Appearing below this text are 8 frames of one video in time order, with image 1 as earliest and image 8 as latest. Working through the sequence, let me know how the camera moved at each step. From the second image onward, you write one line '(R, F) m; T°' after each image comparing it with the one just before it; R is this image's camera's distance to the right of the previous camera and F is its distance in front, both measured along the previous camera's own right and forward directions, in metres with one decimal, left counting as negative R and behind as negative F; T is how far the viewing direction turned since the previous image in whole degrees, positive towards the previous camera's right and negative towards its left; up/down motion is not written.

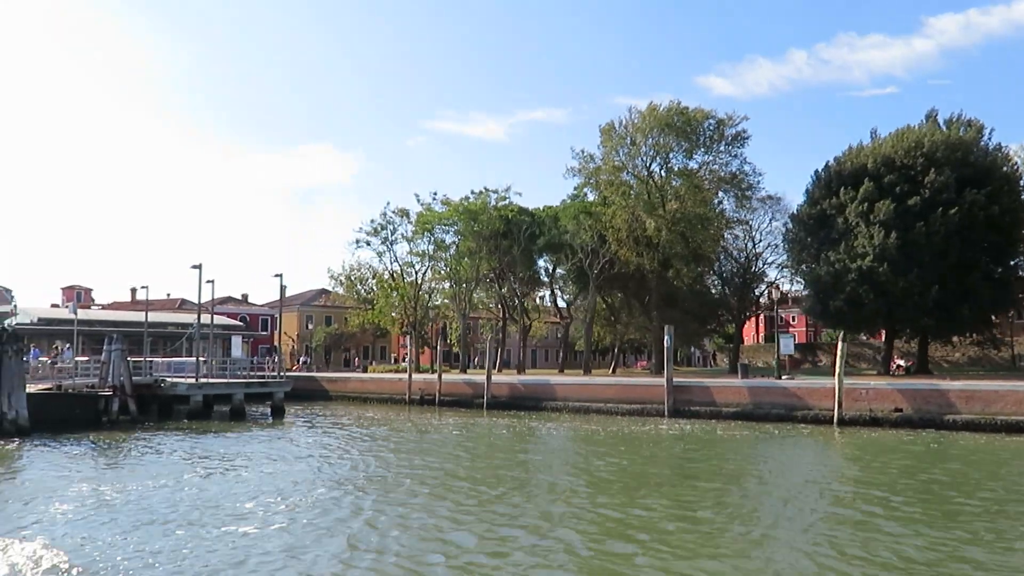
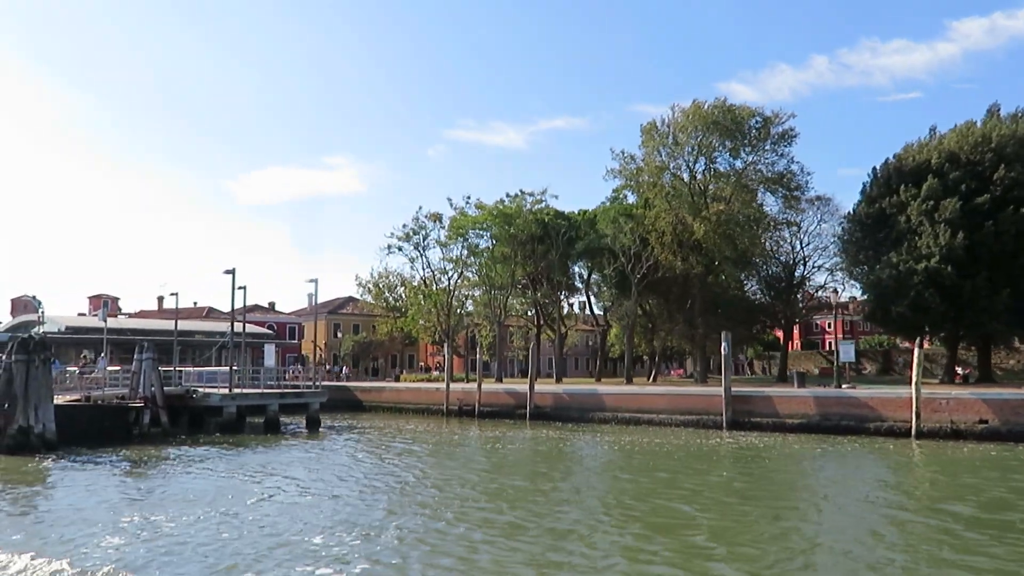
(-1.1, +2.0) m; -1°
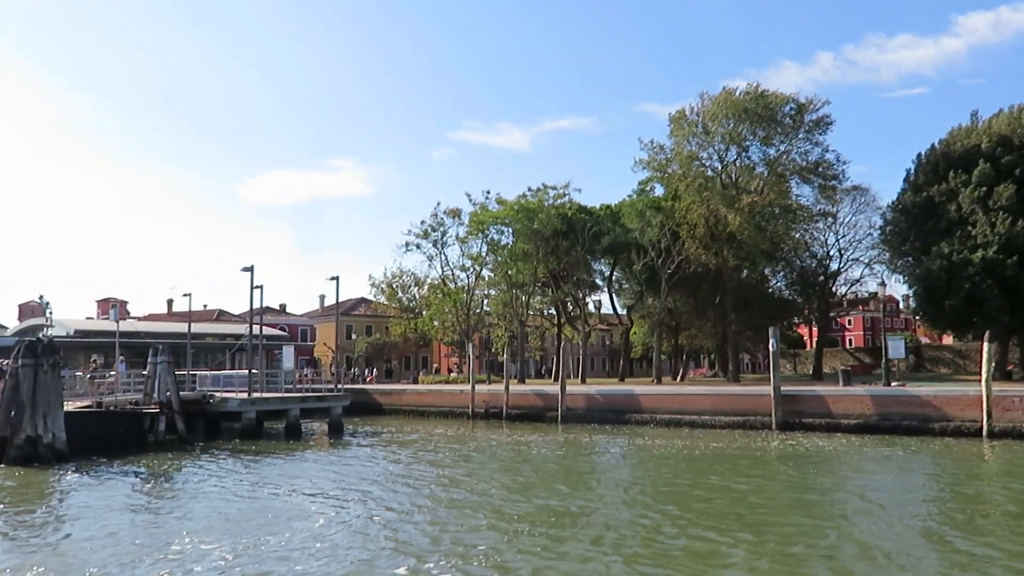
(-1.1, +2.1) m; 0°
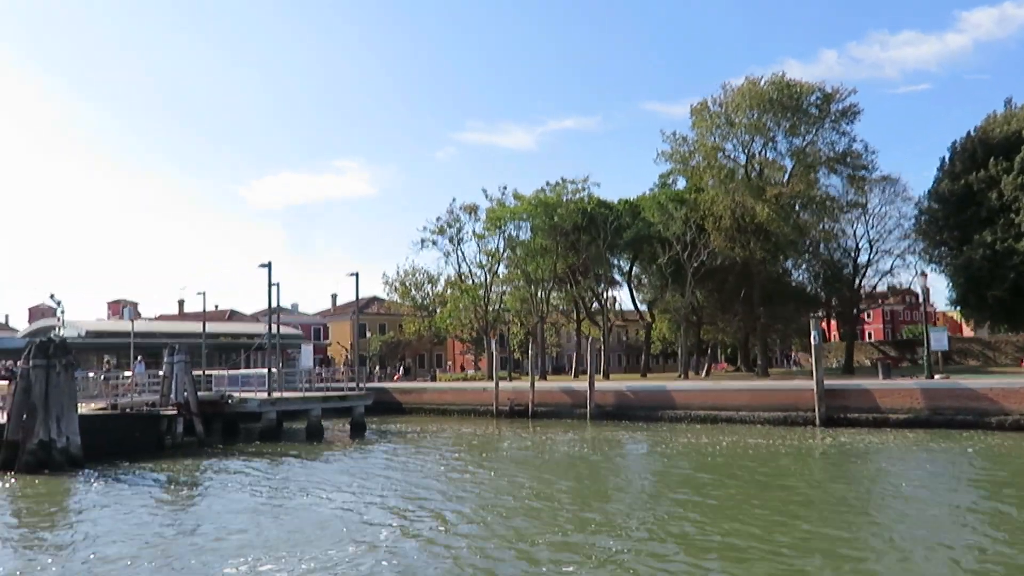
(-0.8, +1.4) m; 0°
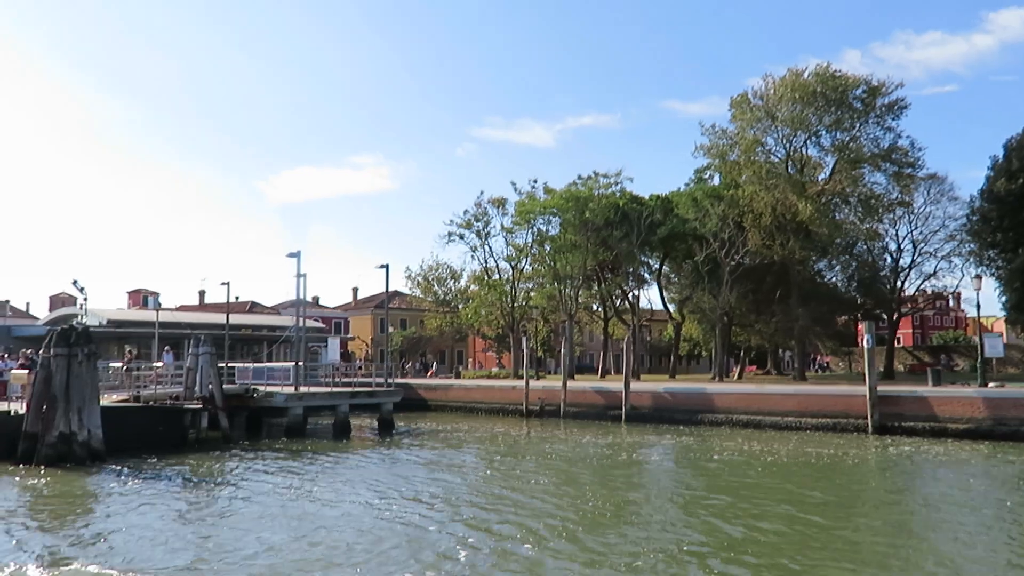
(-0.8, +1.4) m; -1°
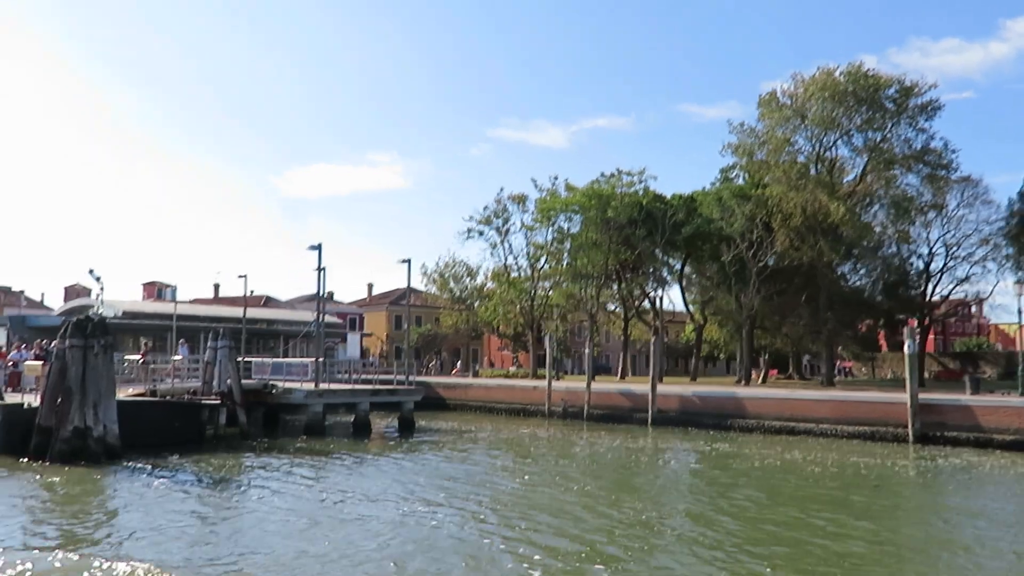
(-0.6, +1.0) m; -1°
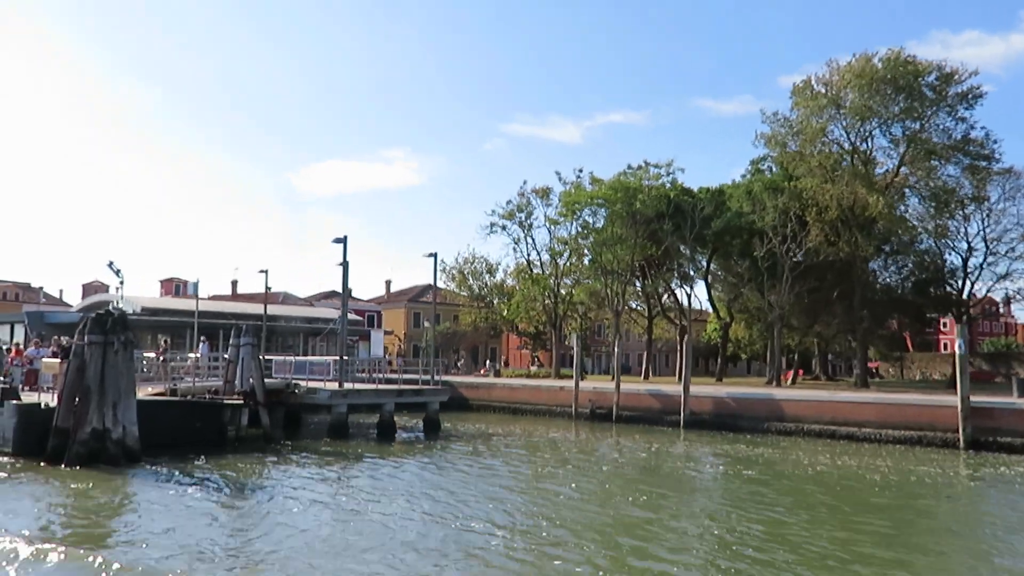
(-0.6, +1.1) m; -1°
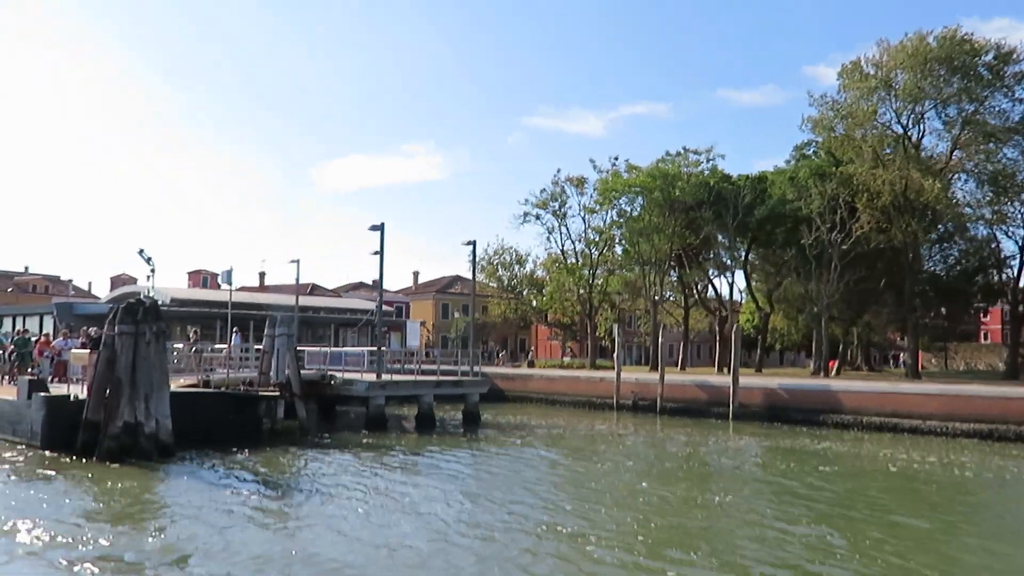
(-0.7, +1.4) m; -2°
